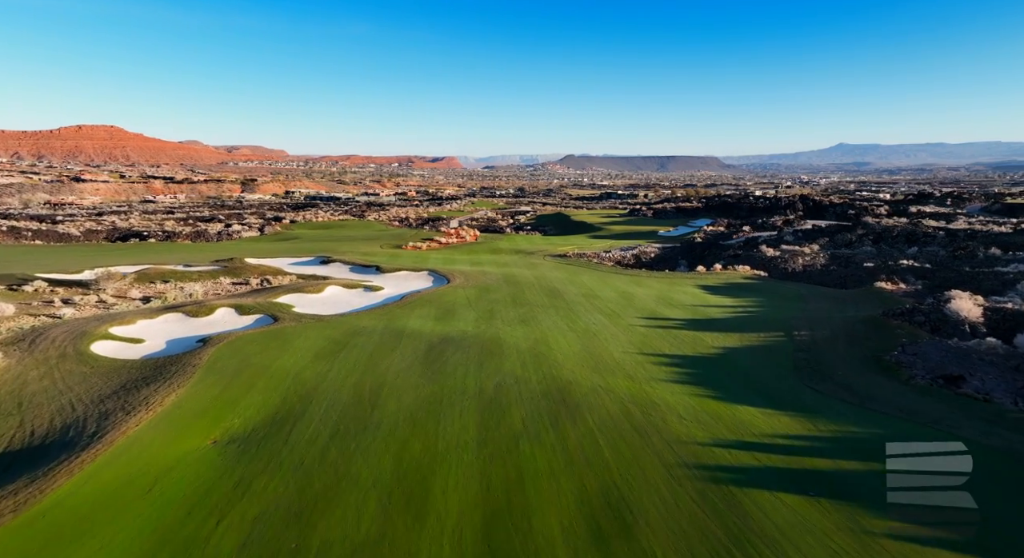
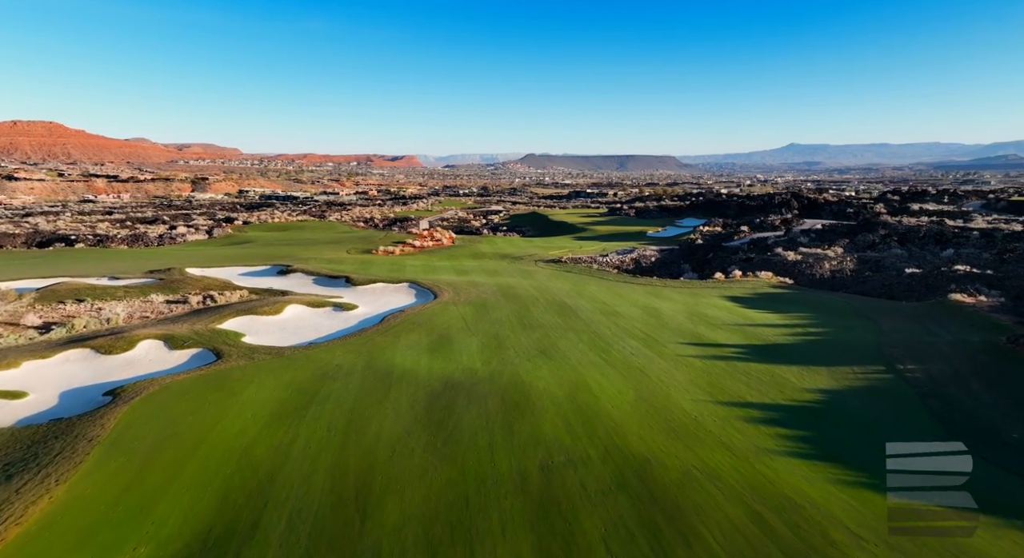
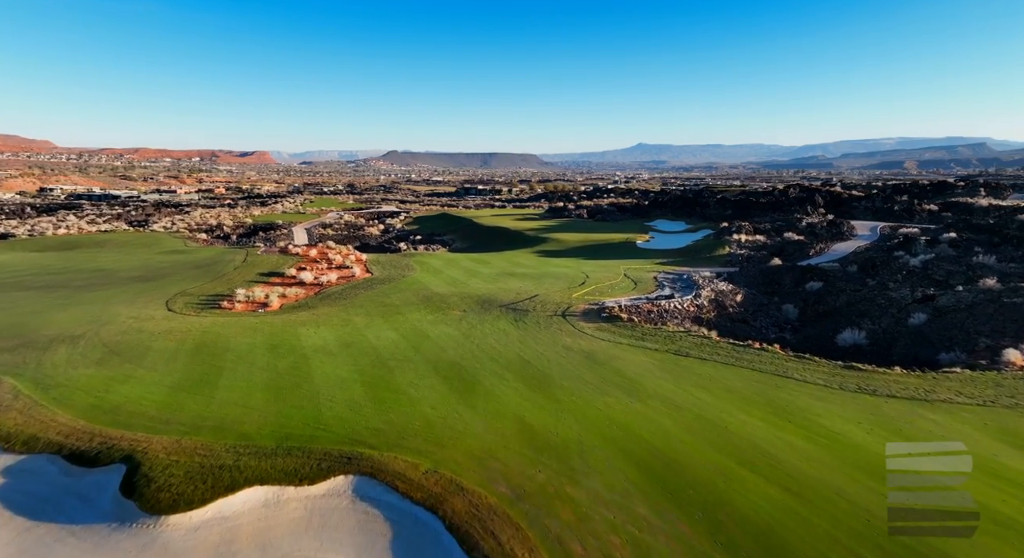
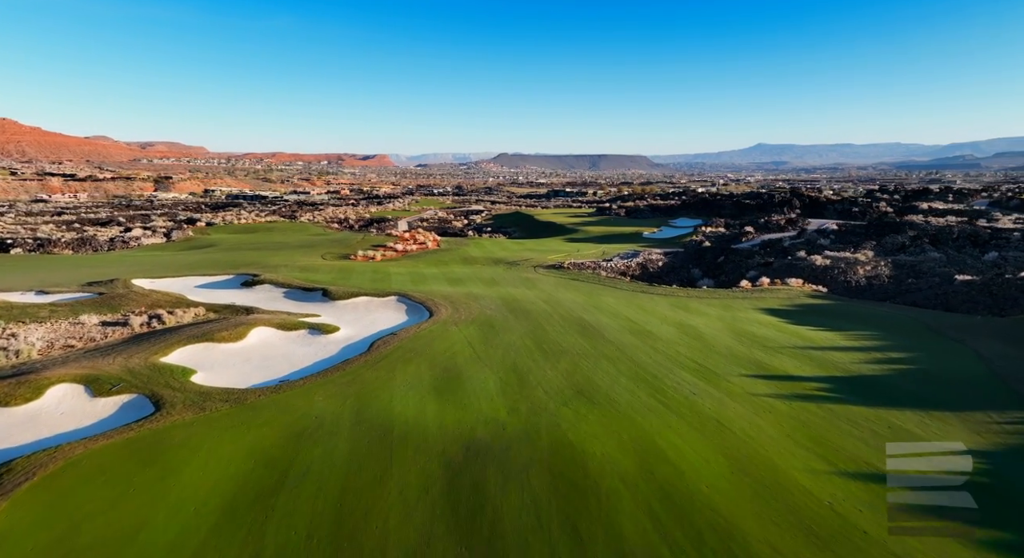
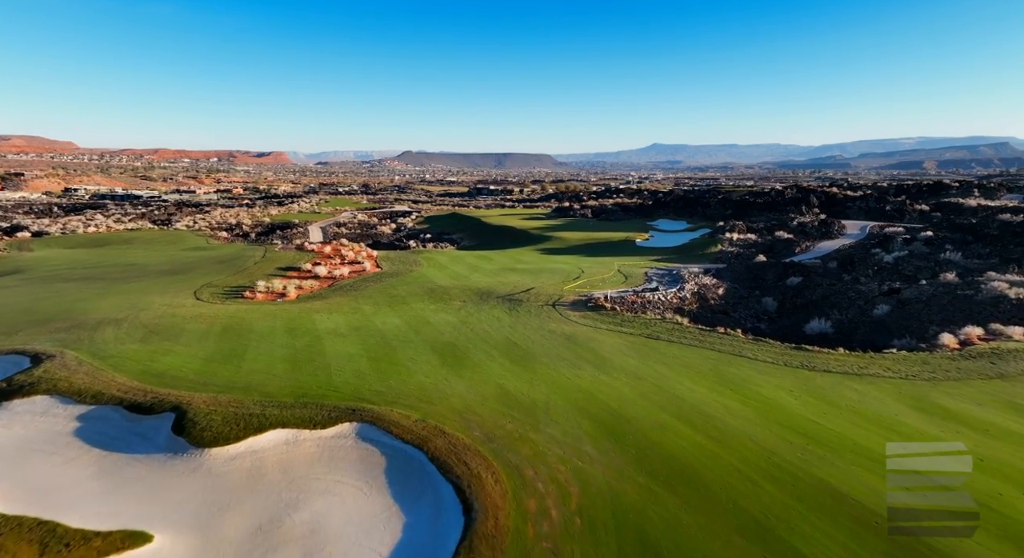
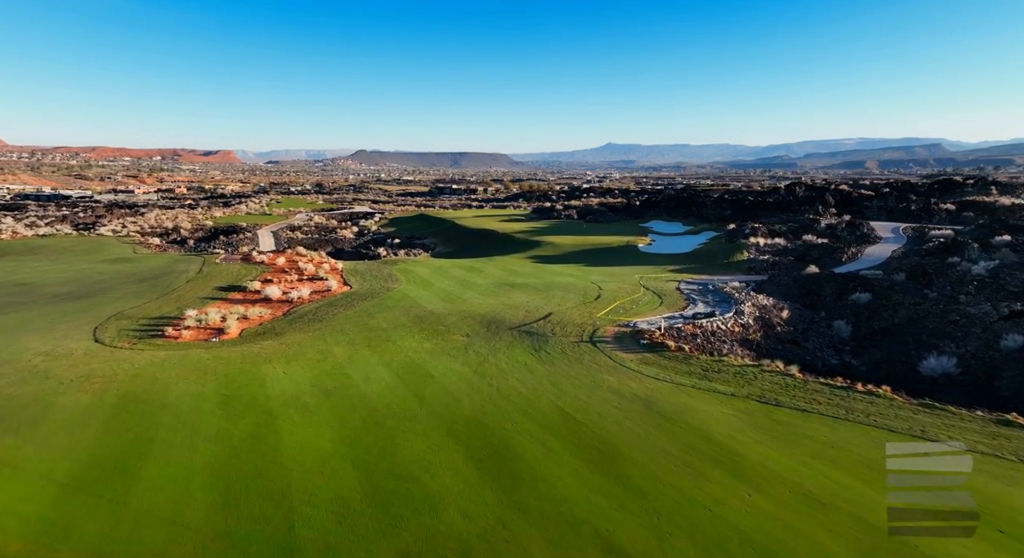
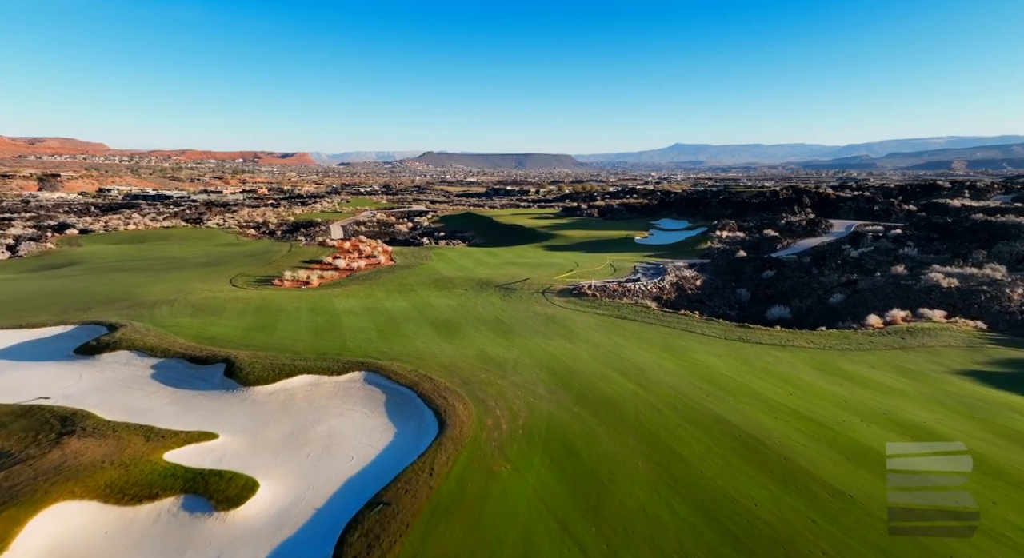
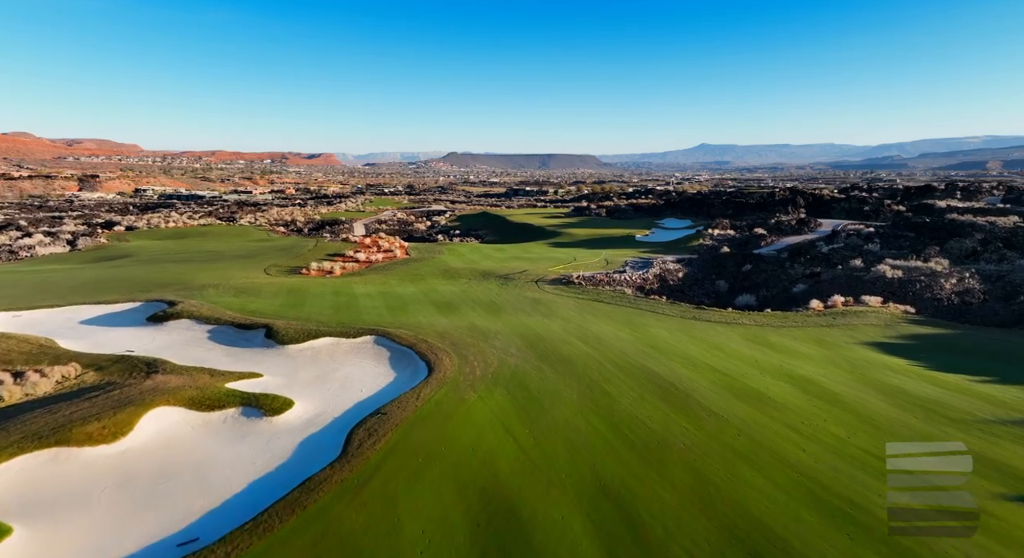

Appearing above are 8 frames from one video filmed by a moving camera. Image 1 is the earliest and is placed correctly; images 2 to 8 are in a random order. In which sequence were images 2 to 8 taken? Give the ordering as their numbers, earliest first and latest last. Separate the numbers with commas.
2, 4, 8, 7, 5, 3, 6
